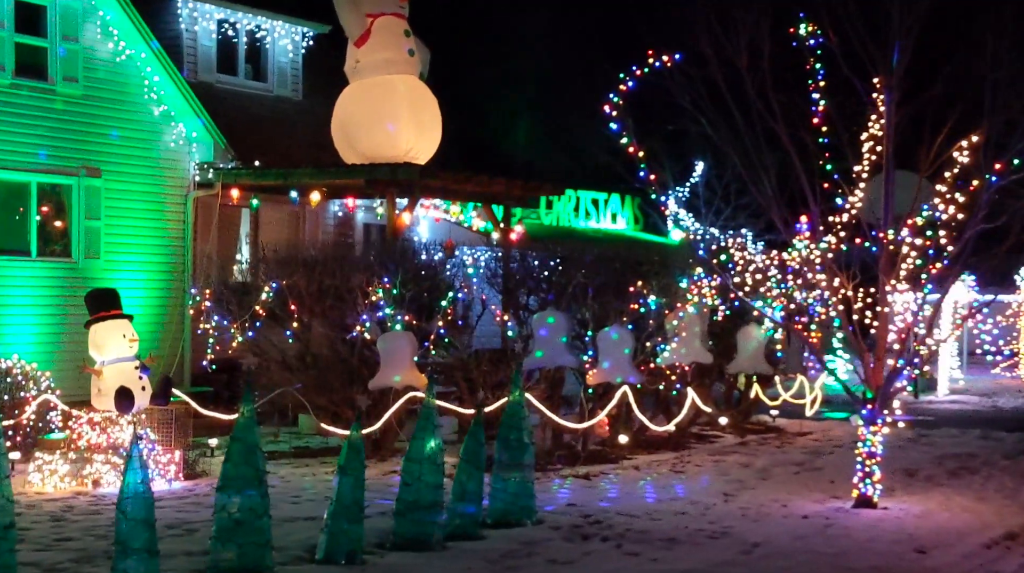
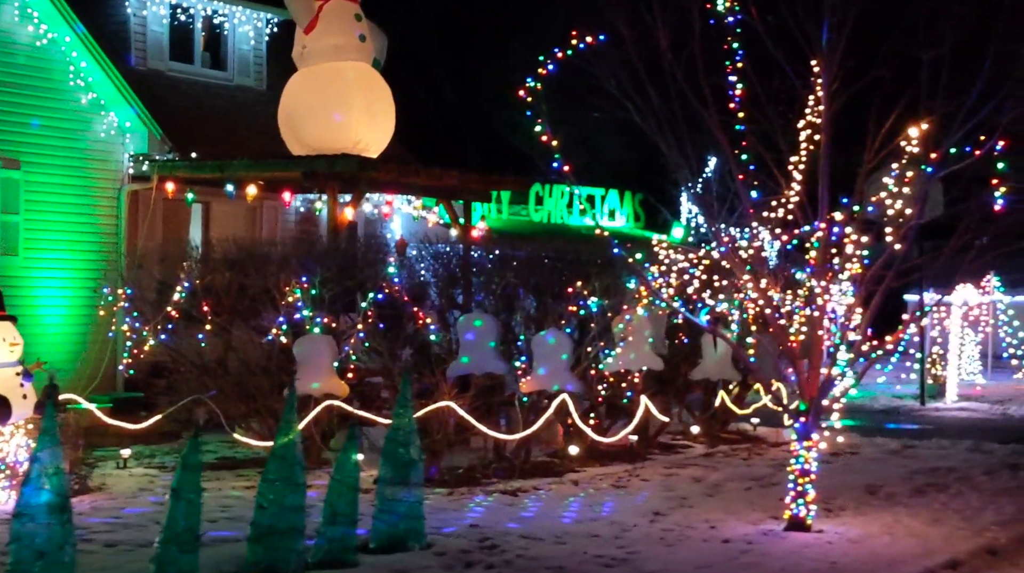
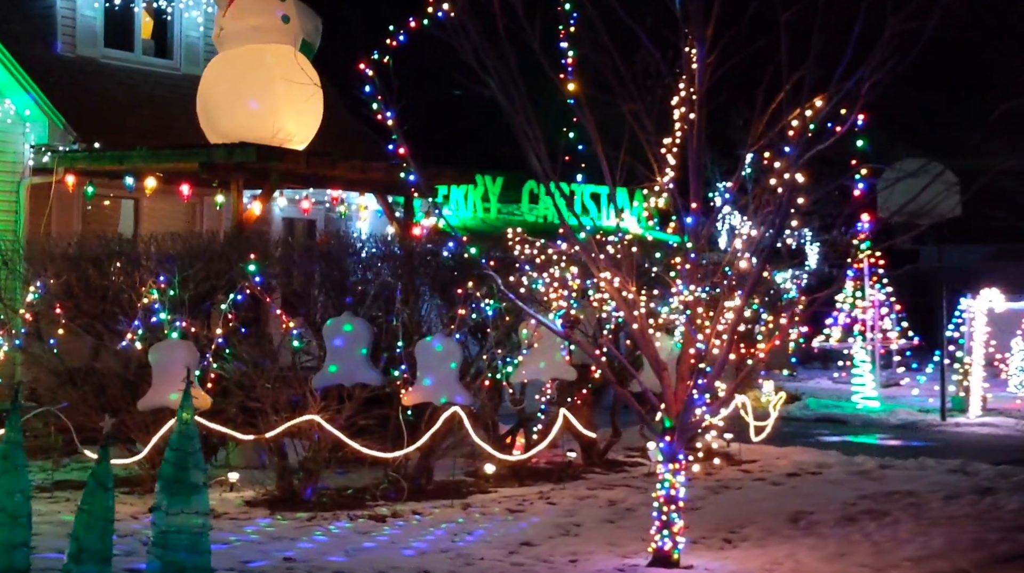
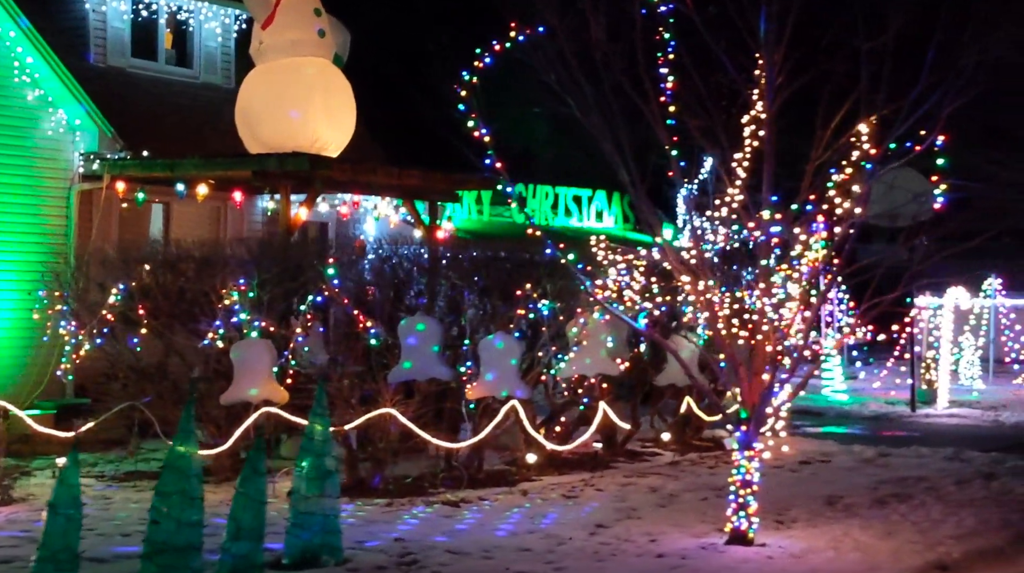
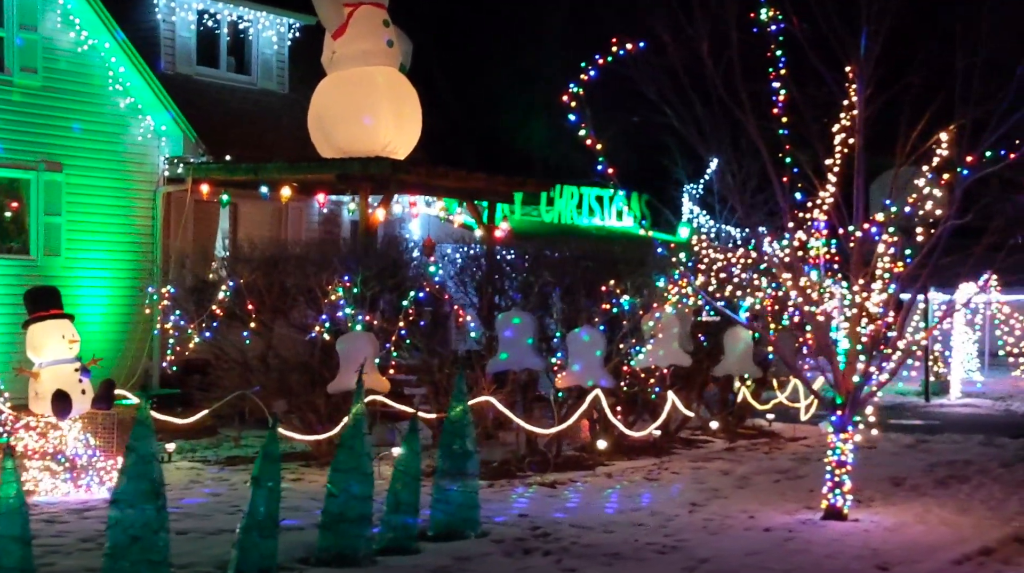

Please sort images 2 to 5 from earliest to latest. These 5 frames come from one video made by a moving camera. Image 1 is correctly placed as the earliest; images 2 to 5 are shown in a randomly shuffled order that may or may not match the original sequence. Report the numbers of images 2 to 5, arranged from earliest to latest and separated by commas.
5, 2, 4, 3
